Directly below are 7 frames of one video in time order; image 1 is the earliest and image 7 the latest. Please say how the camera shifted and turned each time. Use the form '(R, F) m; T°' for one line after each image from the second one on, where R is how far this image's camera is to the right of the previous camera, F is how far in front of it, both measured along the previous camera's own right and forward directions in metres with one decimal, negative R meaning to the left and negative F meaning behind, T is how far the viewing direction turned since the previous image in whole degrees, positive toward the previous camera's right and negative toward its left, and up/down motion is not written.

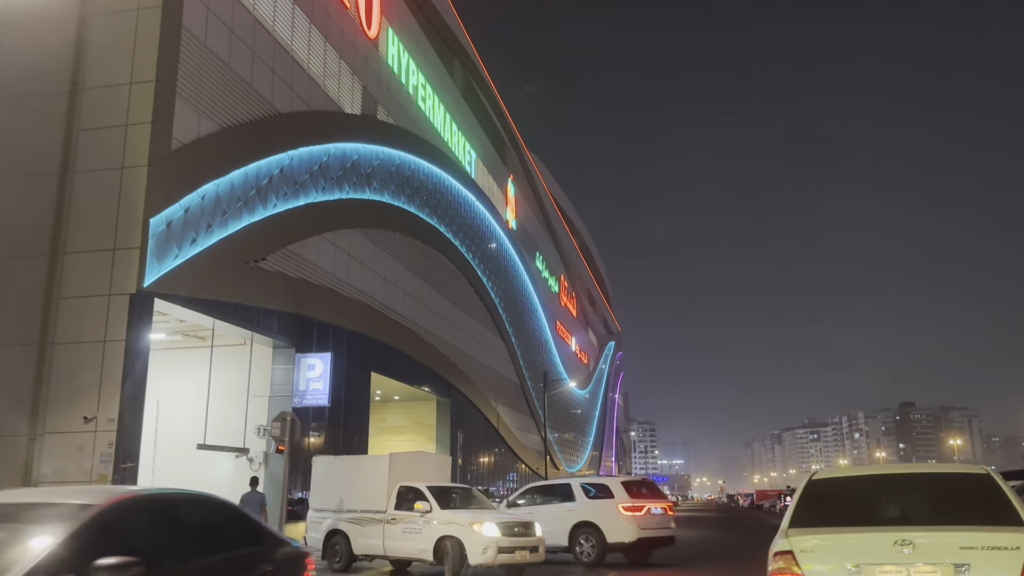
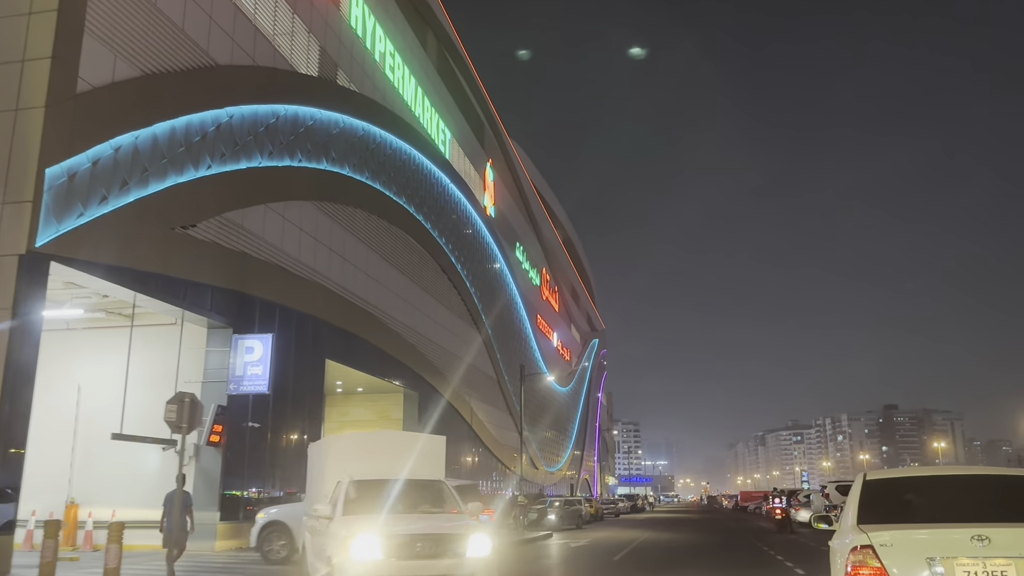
(+0.6, +2.3) m; +1°
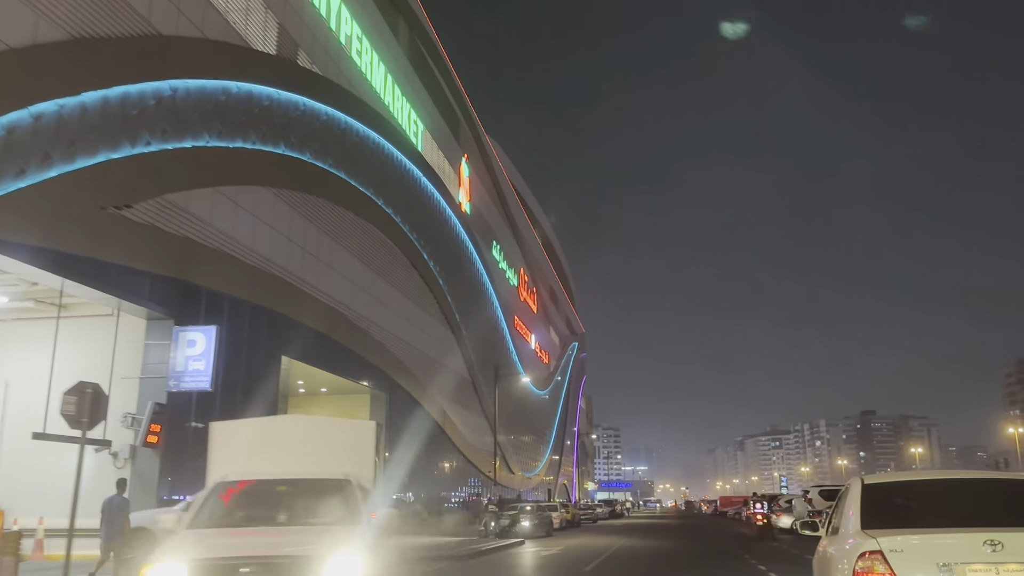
(+0.4, +1.4) m; +1°
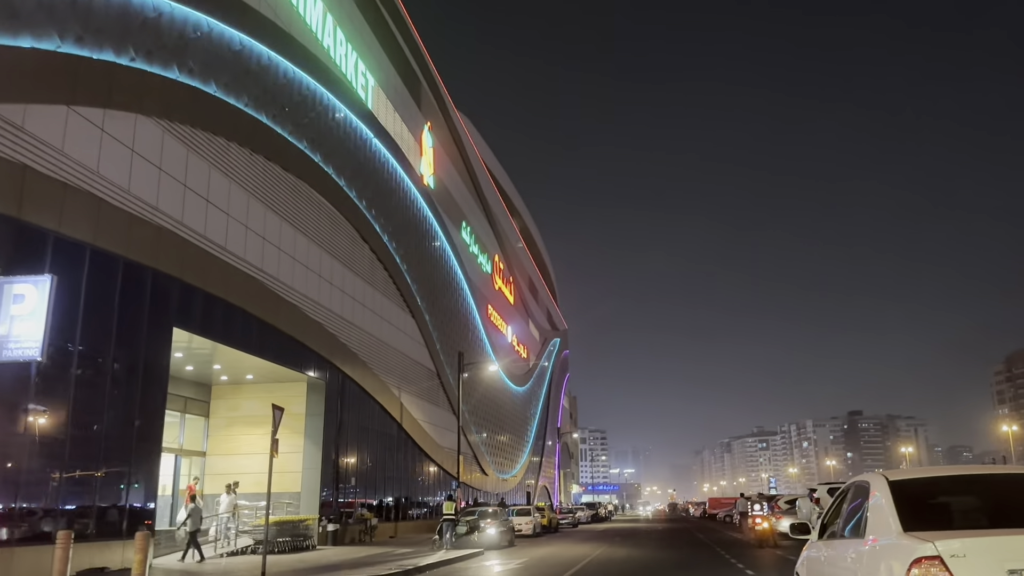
(+0.9, +4.3) m; +1°
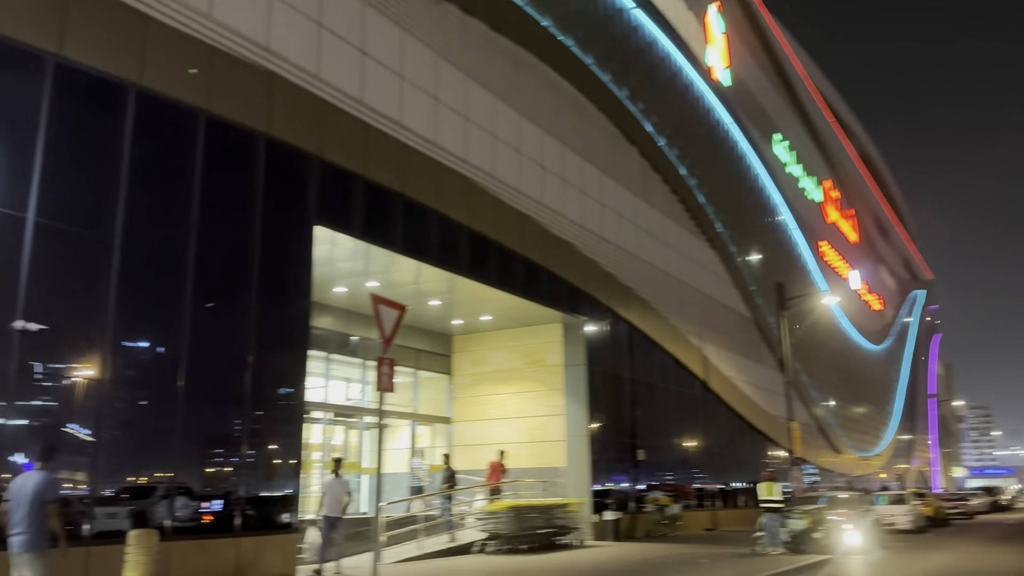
(0.0, +8.2) m; -23°
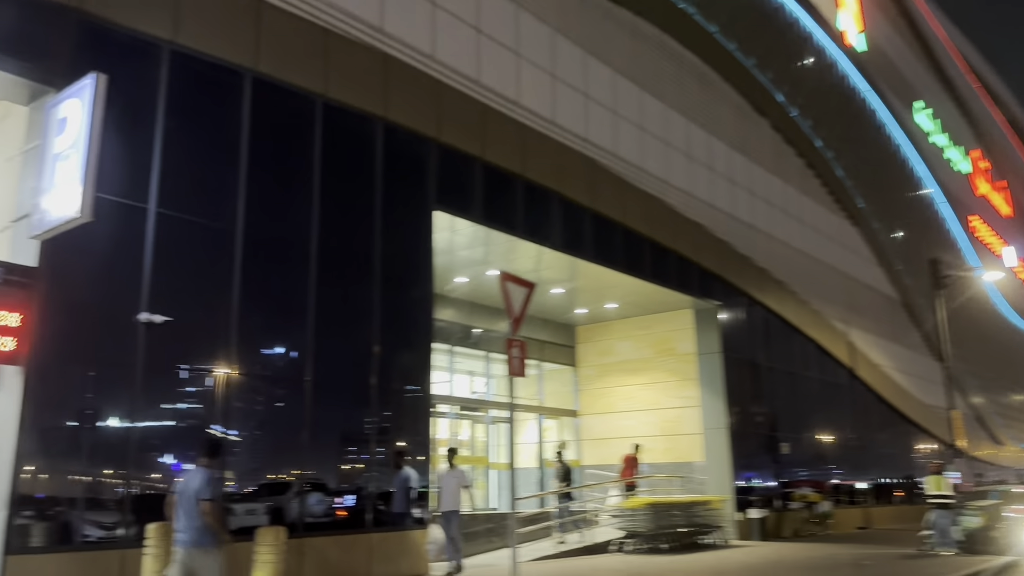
(-0.3, +0.8) m; -8°
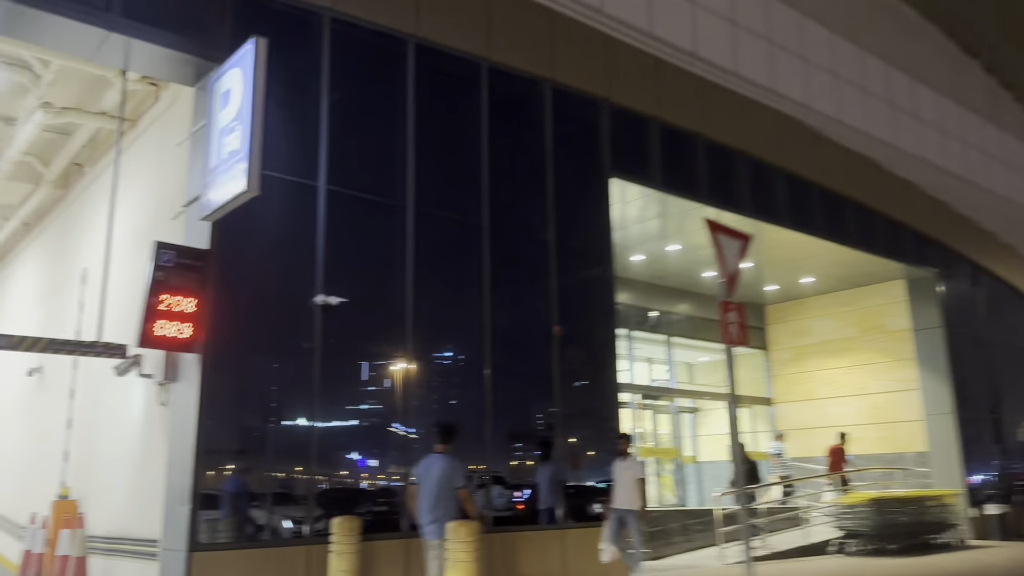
(-0.4, +1.0) m; -11°
